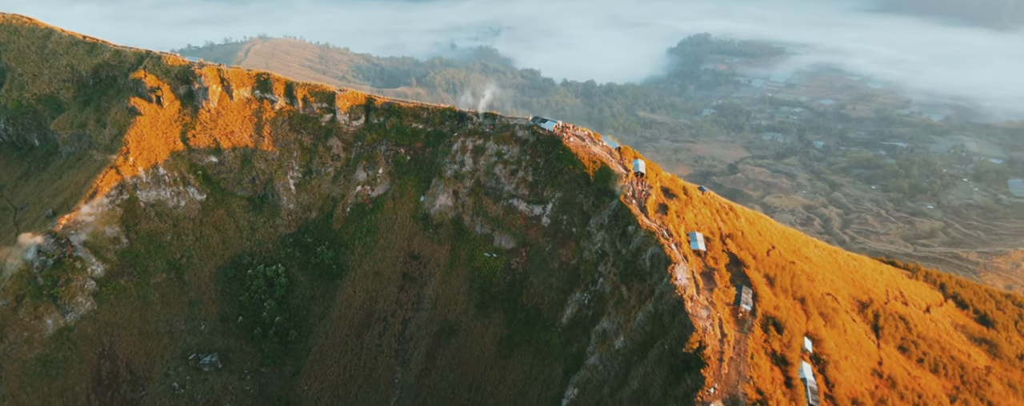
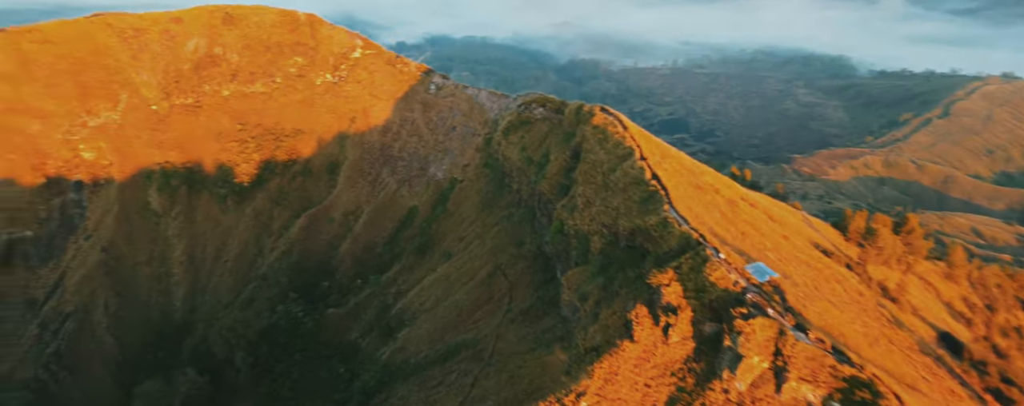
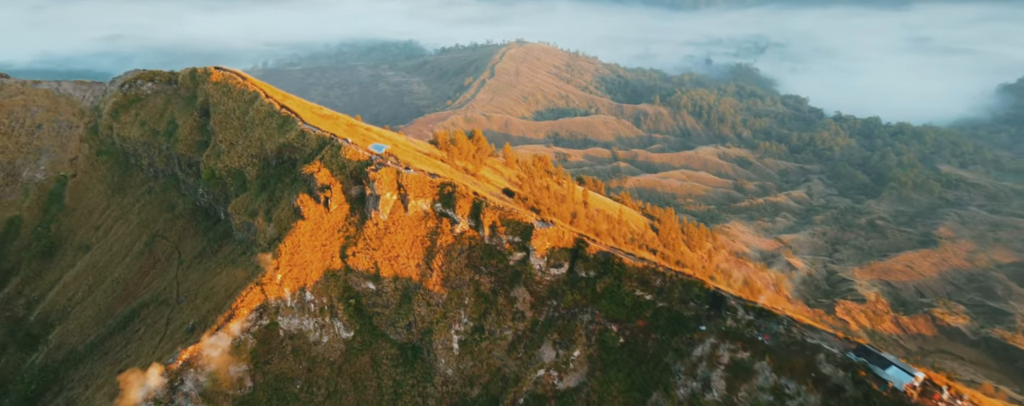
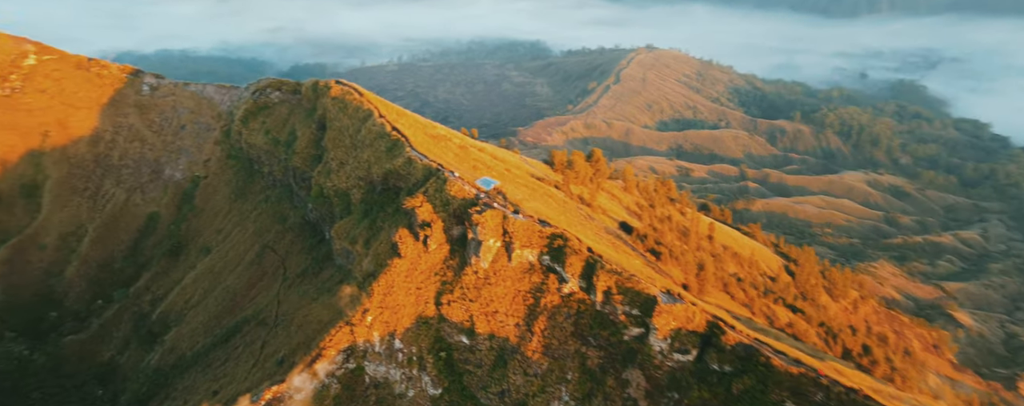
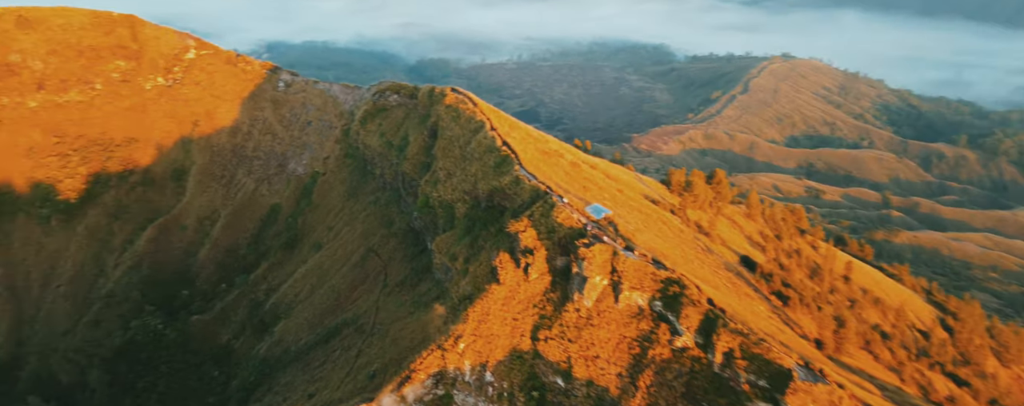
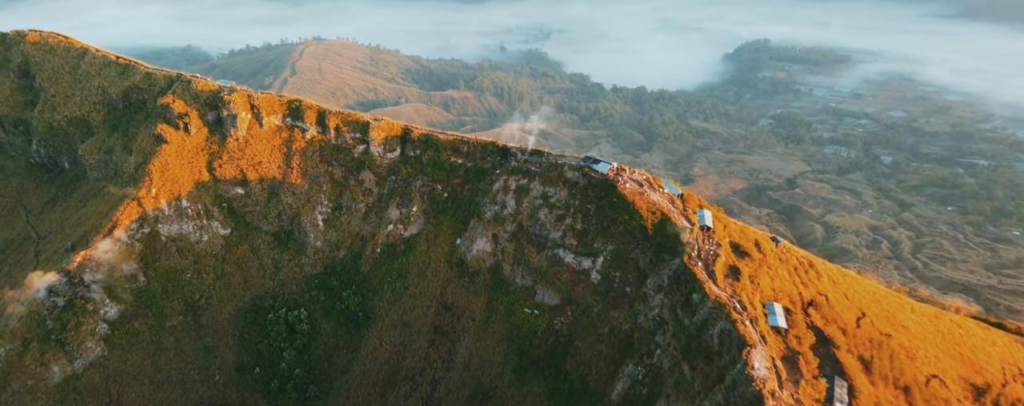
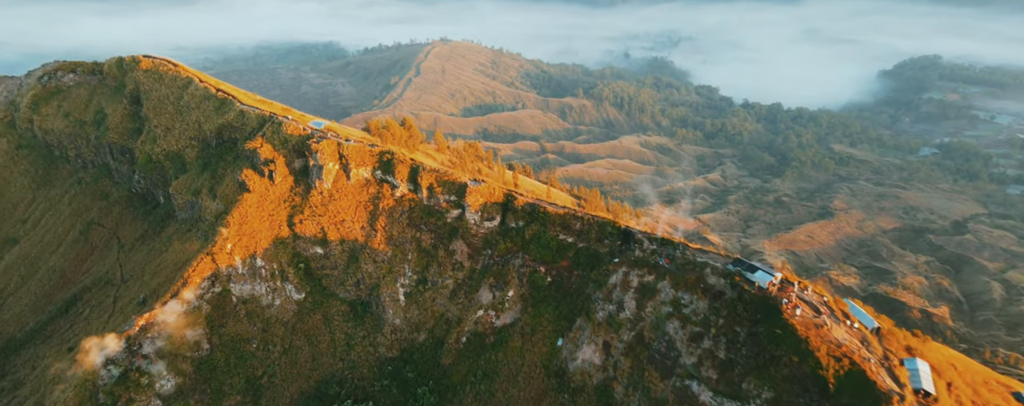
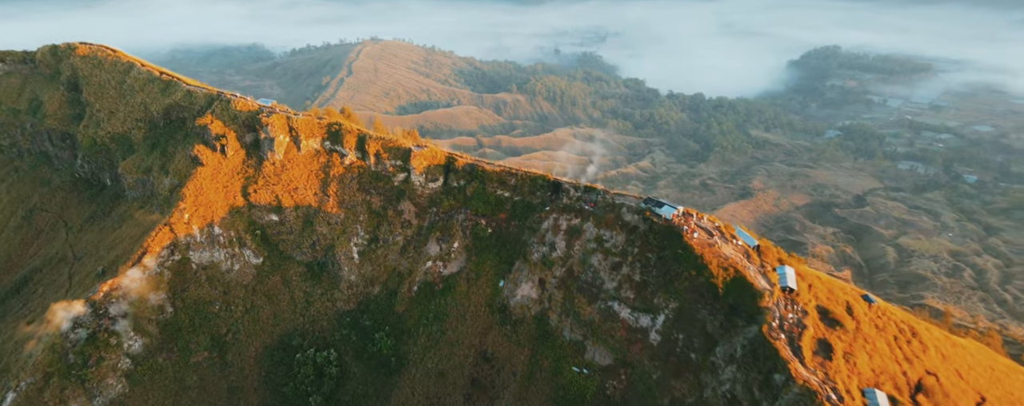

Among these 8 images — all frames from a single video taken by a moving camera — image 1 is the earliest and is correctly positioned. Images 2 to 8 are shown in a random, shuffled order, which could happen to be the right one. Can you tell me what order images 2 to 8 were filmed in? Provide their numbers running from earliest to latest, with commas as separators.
6, 8, 7, 3, 4, 5, 2
